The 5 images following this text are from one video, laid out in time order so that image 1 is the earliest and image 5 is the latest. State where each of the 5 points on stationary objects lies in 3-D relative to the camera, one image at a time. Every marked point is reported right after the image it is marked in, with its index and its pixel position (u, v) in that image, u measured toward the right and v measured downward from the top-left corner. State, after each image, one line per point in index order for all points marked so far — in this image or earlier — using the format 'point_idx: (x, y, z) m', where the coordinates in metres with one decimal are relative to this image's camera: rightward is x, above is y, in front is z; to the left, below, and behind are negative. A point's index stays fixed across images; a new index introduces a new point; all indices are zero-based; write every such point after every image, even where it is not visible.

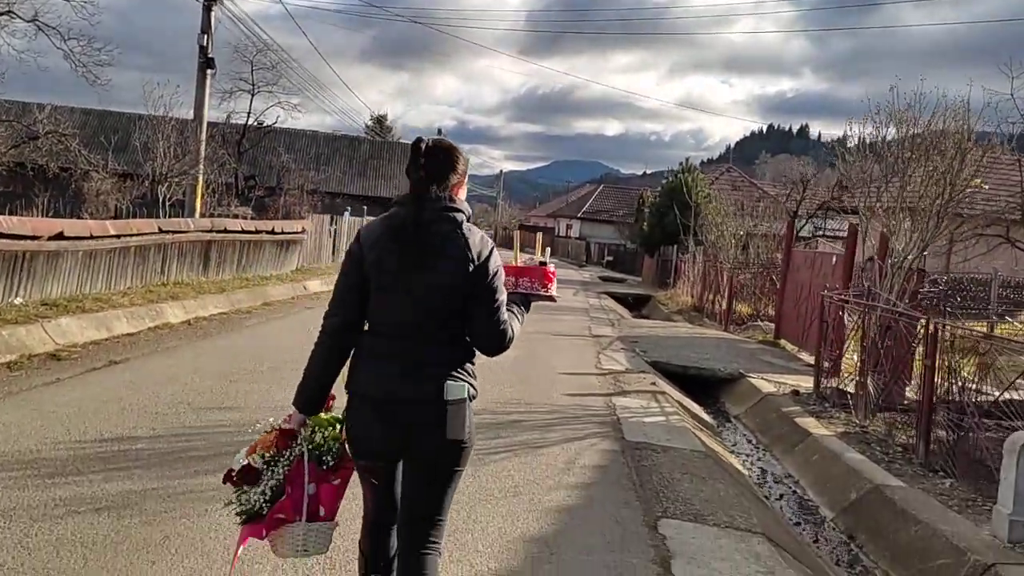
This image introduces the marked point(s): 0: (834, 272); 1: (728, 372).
0: (+4.9, +0.2, +12.7) m
1: (+2.8, -1.1, +10.8) m
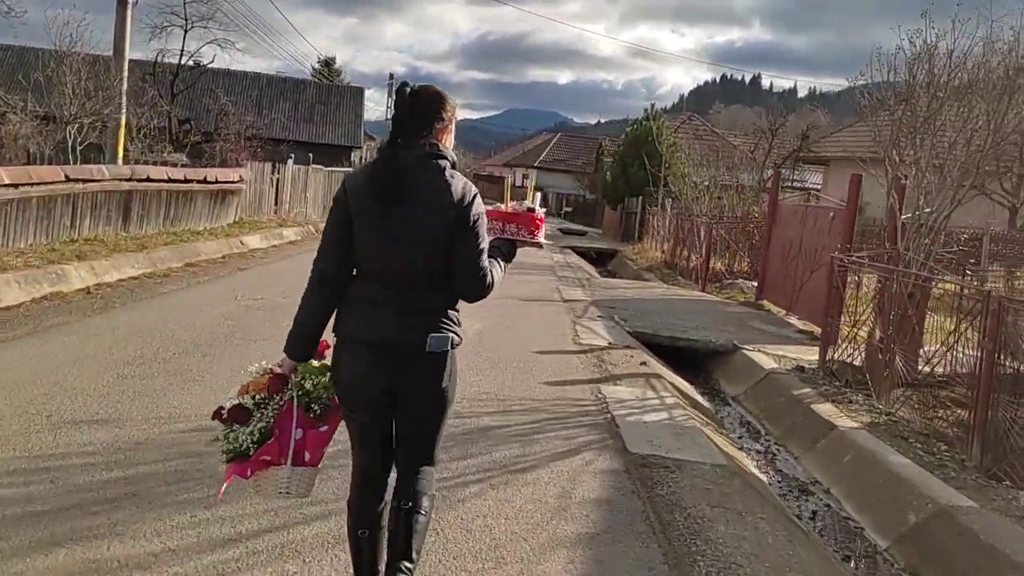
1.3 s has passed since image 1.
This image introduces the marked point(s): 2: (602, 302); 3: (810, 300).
0: (+4.3, +0.7, +11.4) m
1: (+2.4, -0.6, +9.5) m
2: (+1.2, -0.2, +11.7) m
3: (+4.2, -0.2, +11.9) m
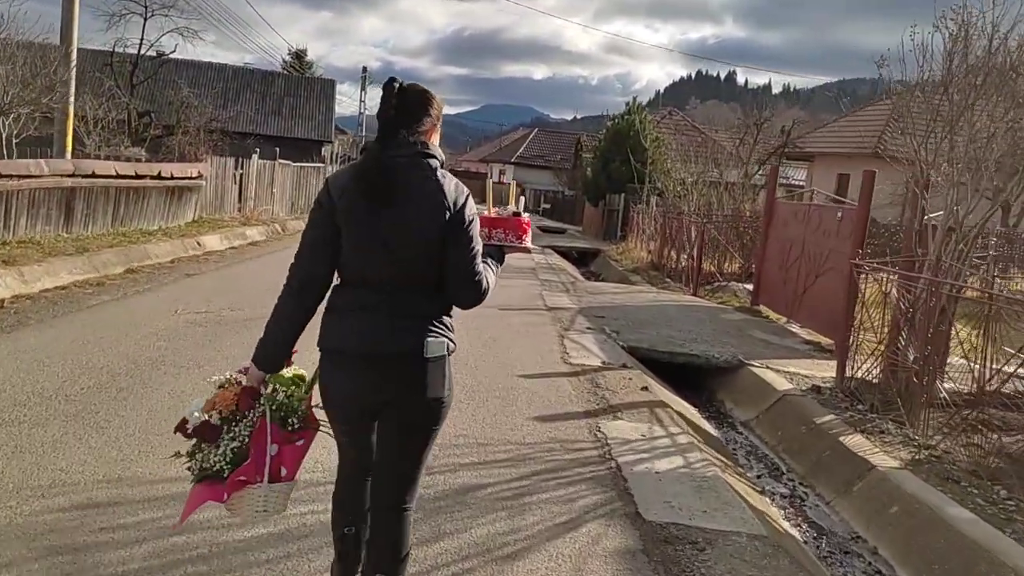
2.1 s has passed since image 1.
0: (+4.1, +0.6, +10.5) m
1: (+2.2, -0.7, +8.5) m
2: (+1.0, -0.3, +10.7) m
3: (+3.9, -0.3, +10.9) m
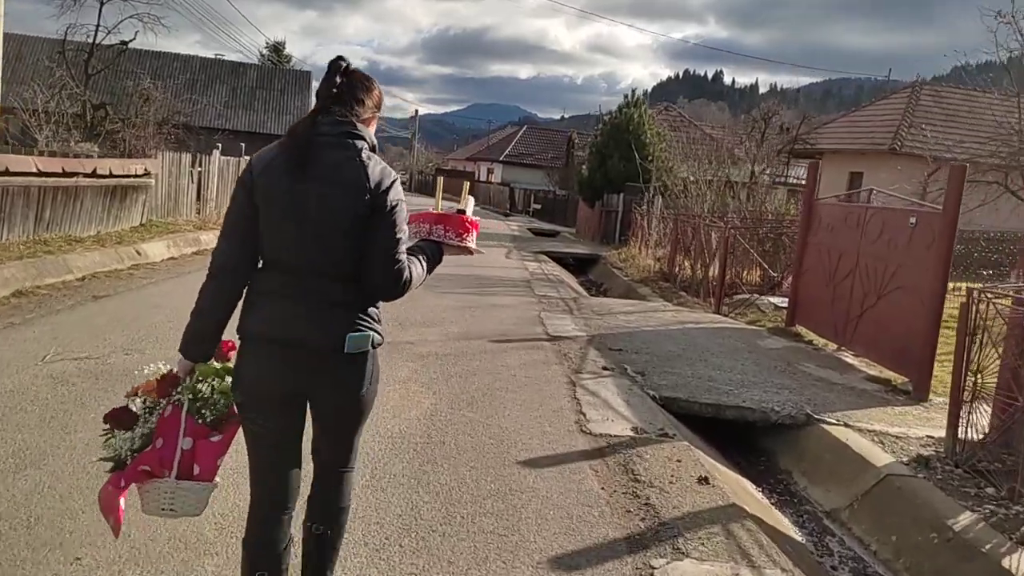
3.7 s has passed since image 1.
0: (+4.0, +0.4, +8.5) m
1: (+2.1, -1.0, +6.4) m
2: (+0.9, -0.5, +8.6) m
3: (+3.9, -0.5, +8.9) m
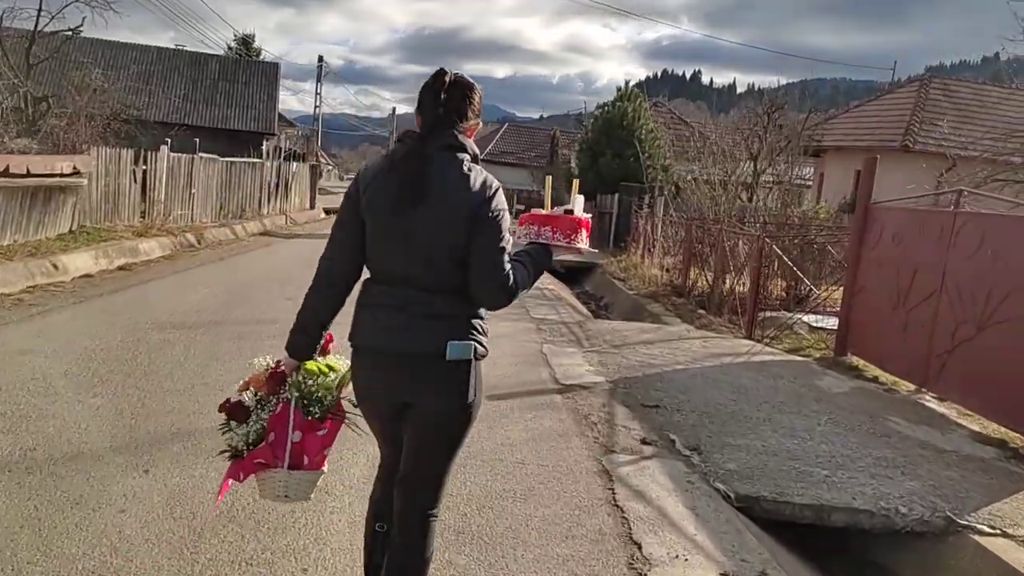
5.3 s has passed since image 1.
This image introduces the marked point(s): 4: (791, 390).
0: (+4.0, +0.2, +6.5) m
1: (+2.2, -1.2, +4.4) m
2: (+0.9, -0.8, +6.6) m
3: (+3.8, -0.7, +6.9) m
4: (+2.4, -0.9, +7.2) m
